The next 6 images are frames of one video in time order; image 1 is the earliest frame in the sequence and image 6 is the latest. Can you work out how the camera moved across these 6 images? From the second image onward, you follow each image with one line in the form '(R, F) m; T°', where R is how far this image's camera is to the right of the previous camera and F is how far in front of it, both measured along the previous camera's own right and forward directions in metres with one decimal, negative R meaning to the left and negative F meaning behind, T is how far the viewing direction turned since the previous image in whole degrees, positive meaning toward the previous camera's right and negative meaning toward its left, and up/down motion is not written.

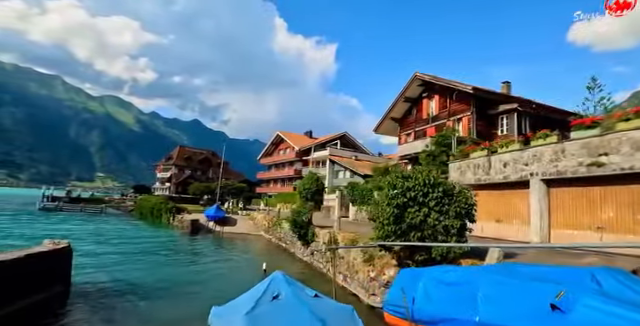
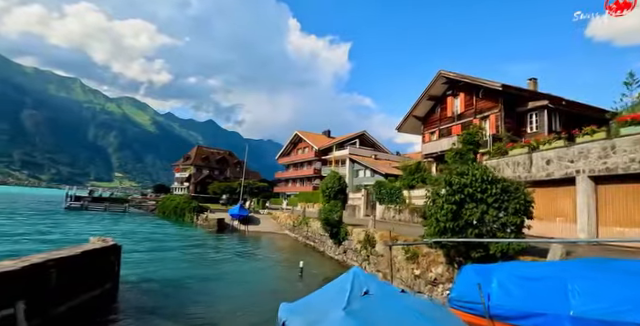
(-1.3, 0.0) m; -2°
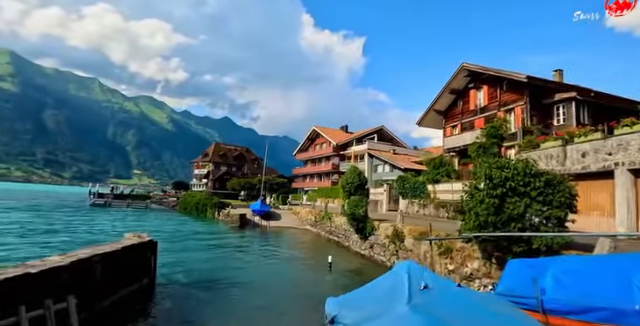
(-0.7, 0.0) m; -2°
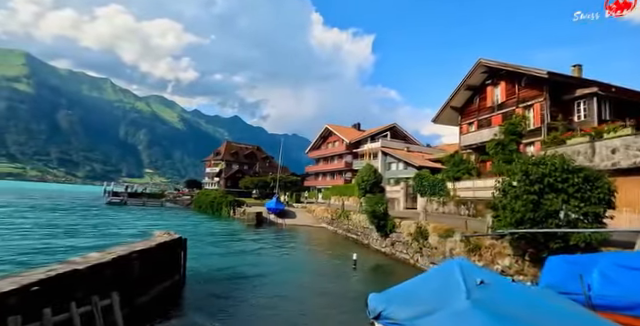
(-0.8, -0.1) m; -1°
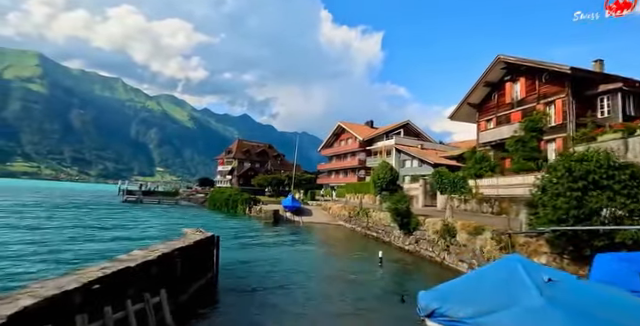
(-0.9, 0.0) m; -1°
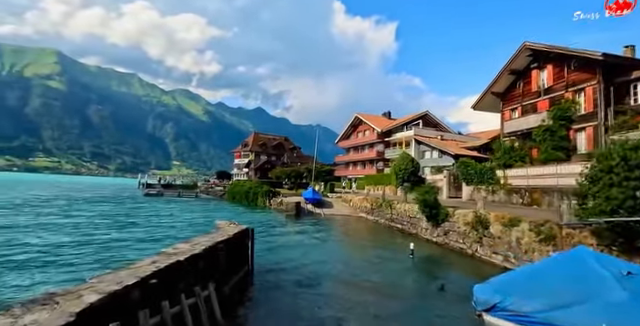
(-0.9, +0.1) m; -2°
